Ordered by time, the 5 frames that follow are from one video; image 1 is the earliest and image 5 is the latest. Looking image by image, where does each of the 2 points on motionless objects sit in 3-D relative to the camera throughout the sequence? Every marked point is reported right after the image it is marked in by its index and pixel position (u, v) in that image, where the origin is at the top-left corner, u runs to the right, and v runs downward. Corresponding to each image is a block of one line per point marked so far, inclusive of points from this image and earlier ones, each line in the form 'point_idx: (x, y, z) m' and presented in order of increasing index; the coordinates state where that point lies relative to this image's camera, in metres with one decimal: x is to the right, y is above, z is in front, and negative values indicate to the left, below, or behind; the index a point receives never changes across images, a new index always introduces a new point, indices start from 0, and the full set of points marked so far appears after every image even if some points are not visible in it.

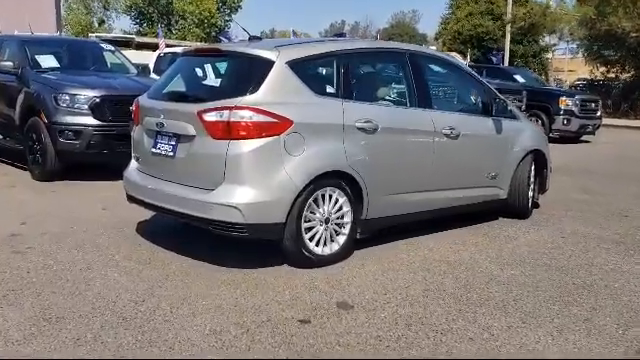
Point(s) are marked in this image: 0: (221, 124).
0: (-0.9, +0.5, +5.2) m
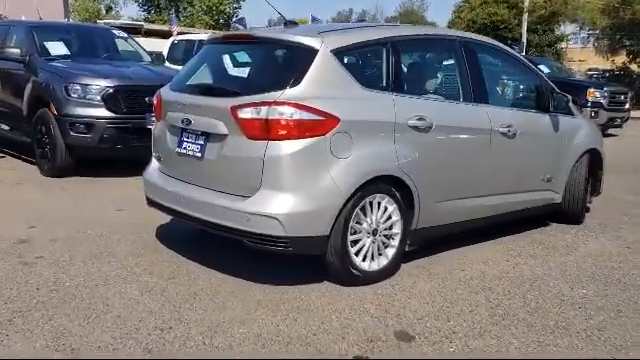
0: (-0.5, +0.4, +4.5) m
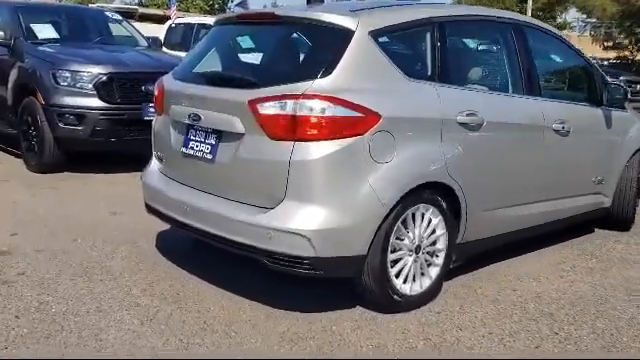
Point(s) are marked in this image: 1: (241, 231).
0: (-0.2, +0.4, +3.7) m
1: (-0.5, -0.3, +3.9) m
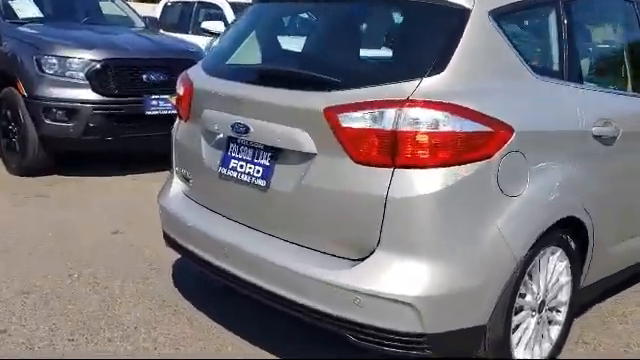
0: (+0.3, +0.2, +2.6) m
1: (0.0, -0.5, +2.8) m
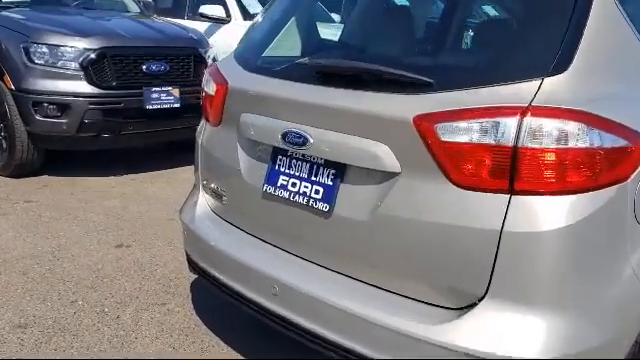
0: (+0.6, +0.1, +2.1) m
1: (+0.3, -0.6, +2.2) m
